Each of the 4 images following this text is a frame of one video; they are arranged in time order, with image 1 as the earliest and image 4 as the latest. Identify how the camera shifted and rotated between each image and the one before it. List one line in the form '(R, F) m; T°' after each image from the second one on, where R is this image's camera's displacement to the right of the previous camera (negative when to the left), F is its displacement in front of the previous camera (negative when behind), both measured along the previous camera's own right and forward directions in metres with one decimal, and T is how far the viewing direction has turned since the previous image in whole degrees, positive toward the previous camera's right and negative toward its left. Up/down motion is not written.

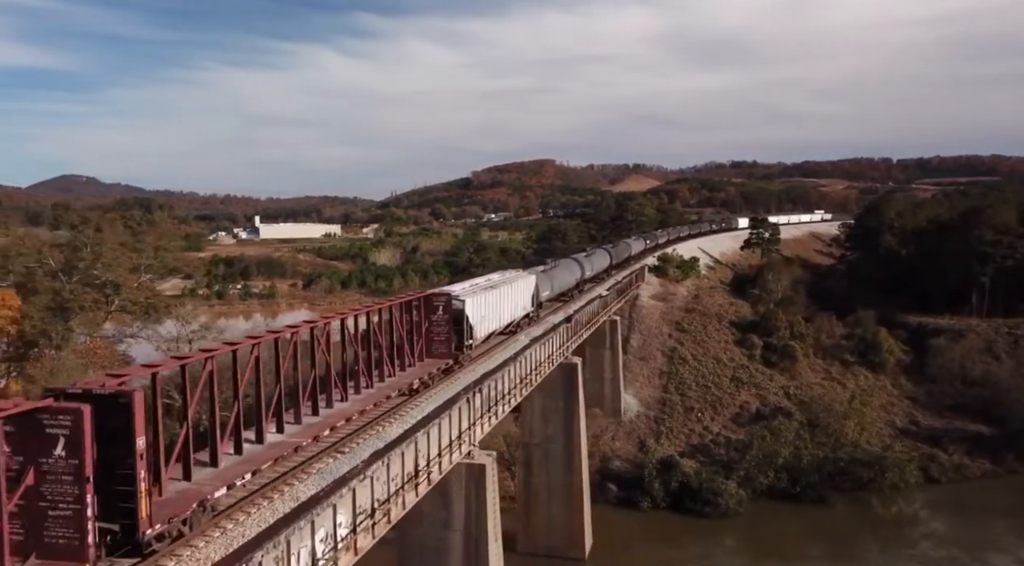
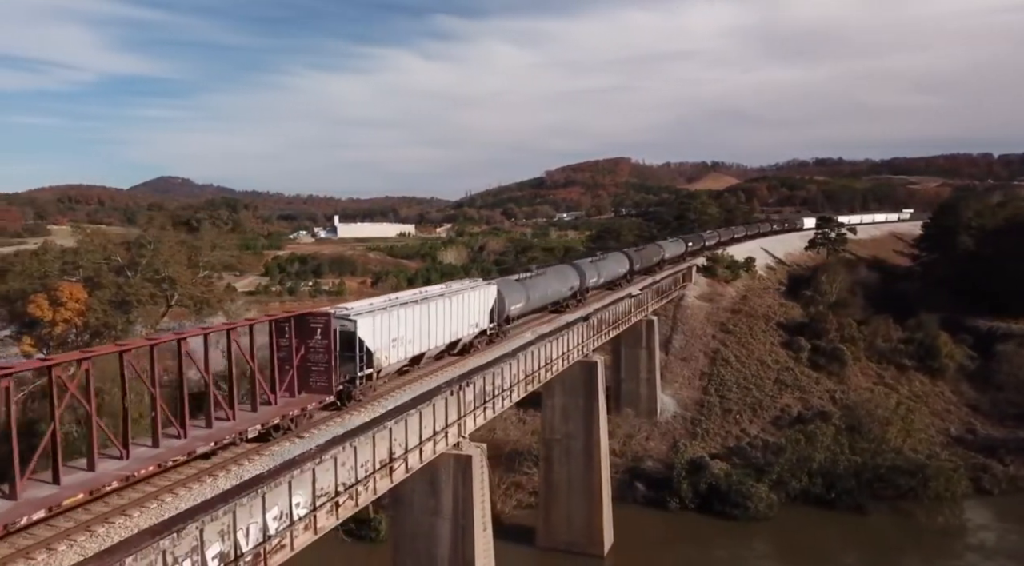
(+2.3, -0.5) m; -6°
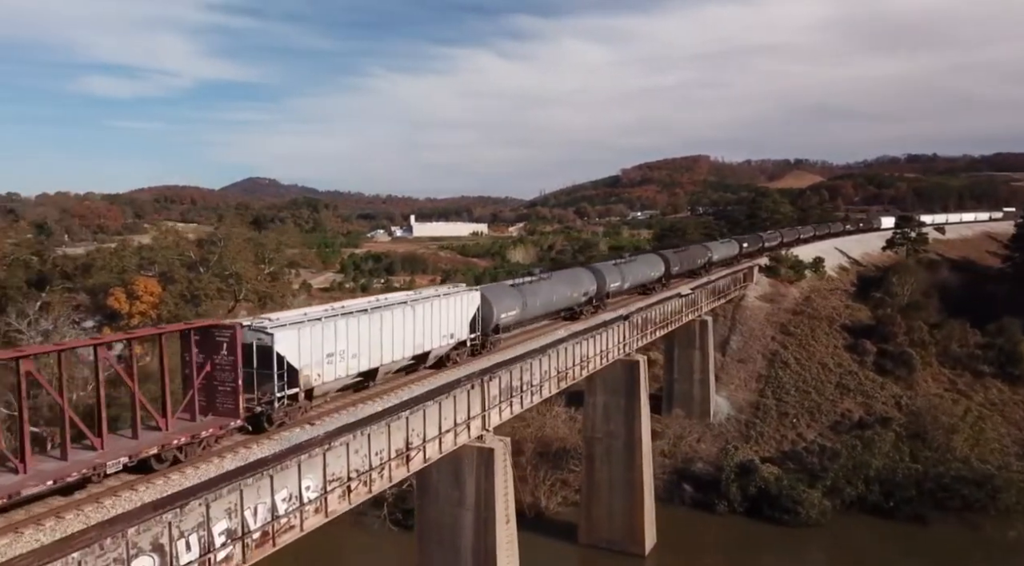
(+1.4, -0.3) m; -6°
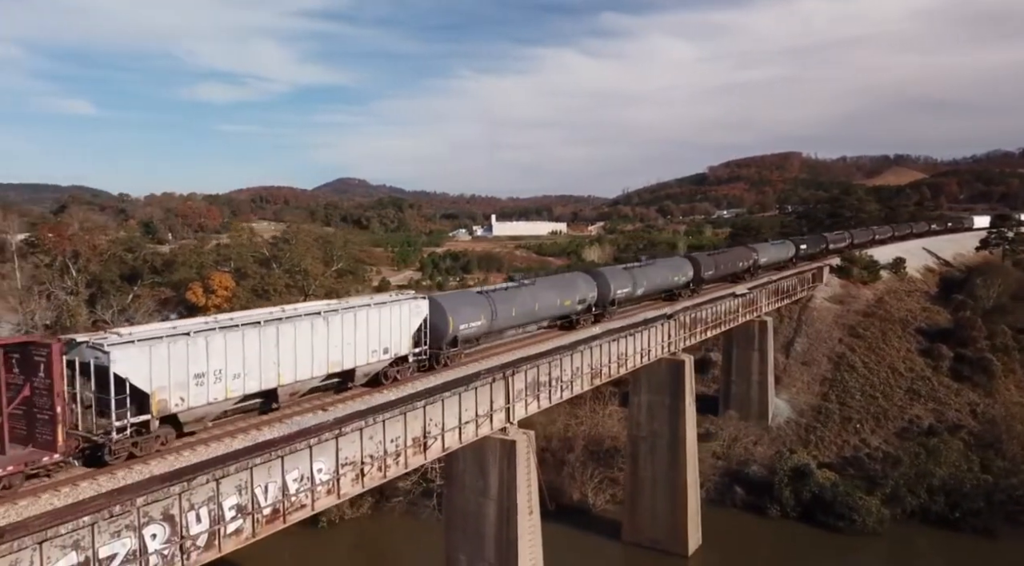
(+1.6, -0.4) m; -6°
